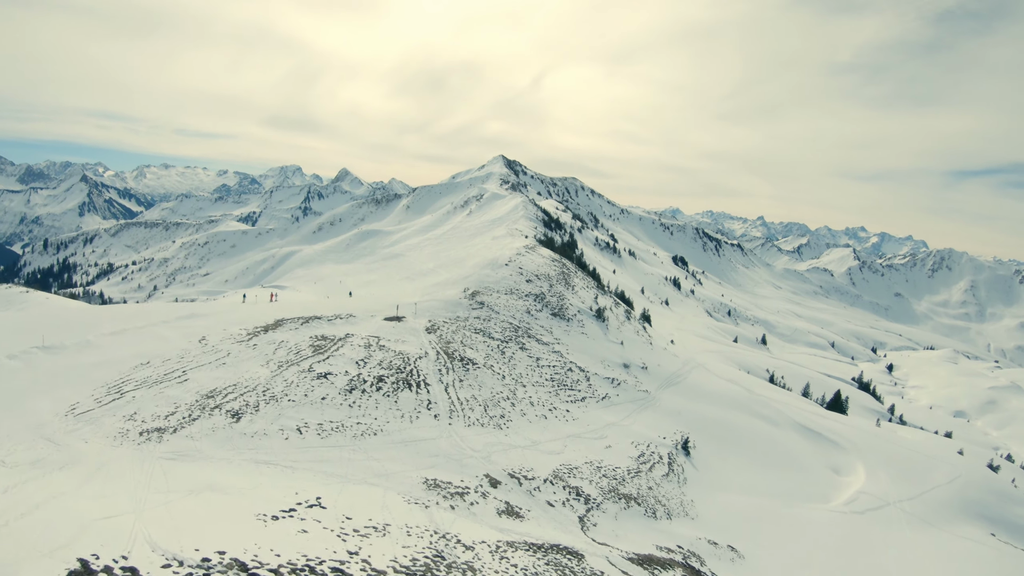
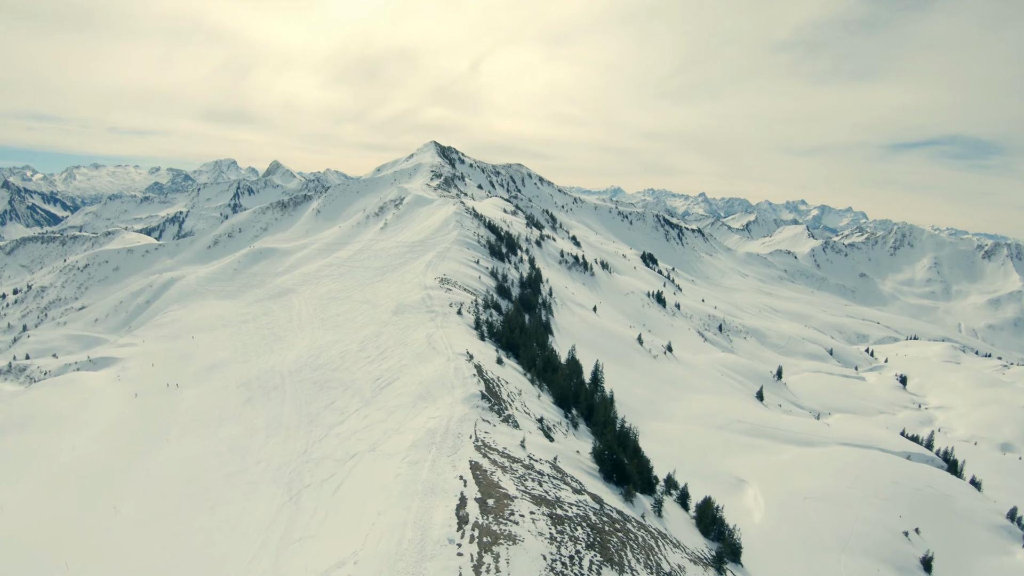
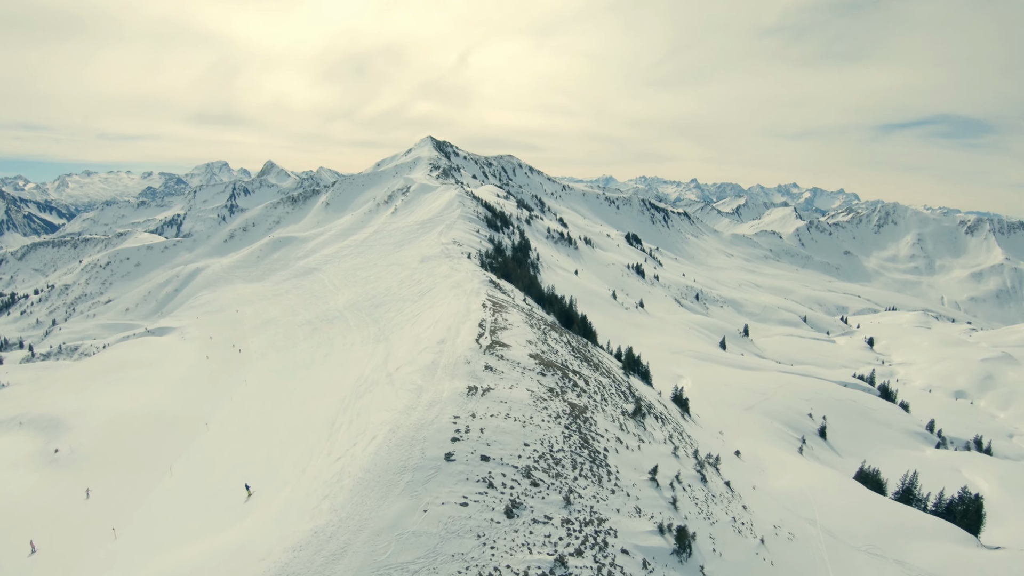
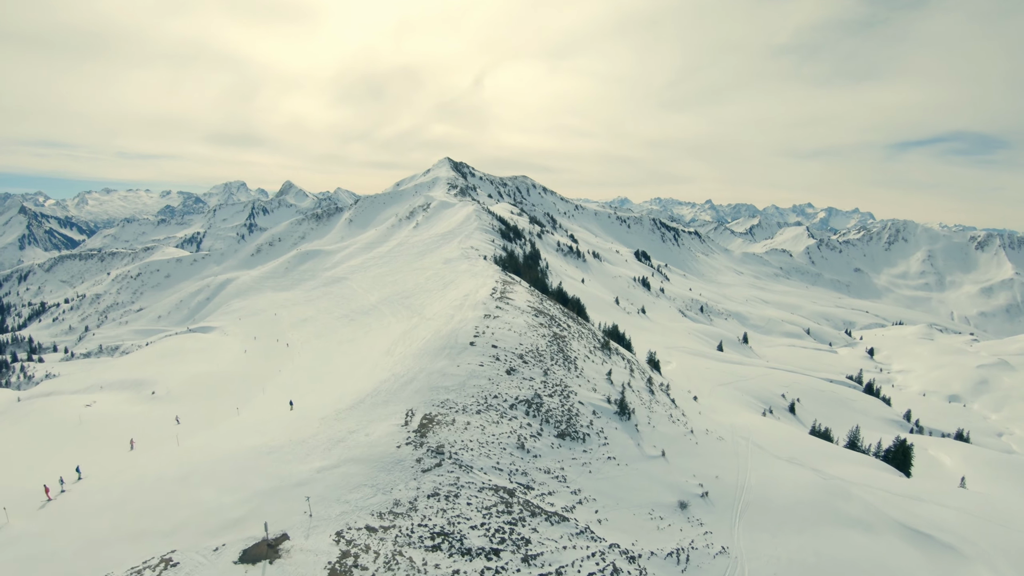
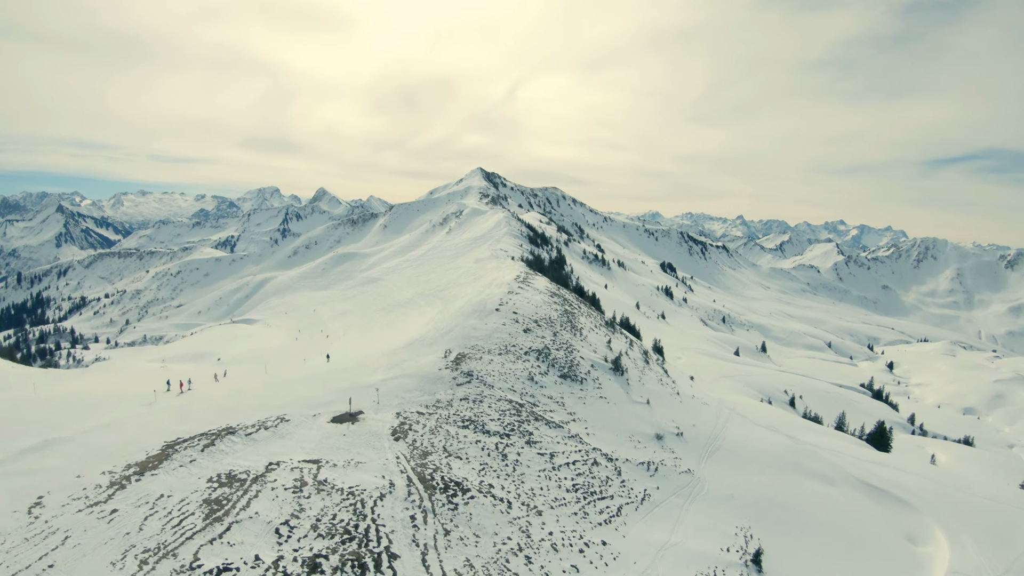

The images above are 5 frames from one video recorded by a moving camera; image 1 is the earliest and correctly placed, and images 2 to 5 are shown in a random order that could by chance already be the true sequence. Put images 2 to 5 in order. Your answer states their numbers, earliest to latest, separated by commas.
5, 4, 3, 2
